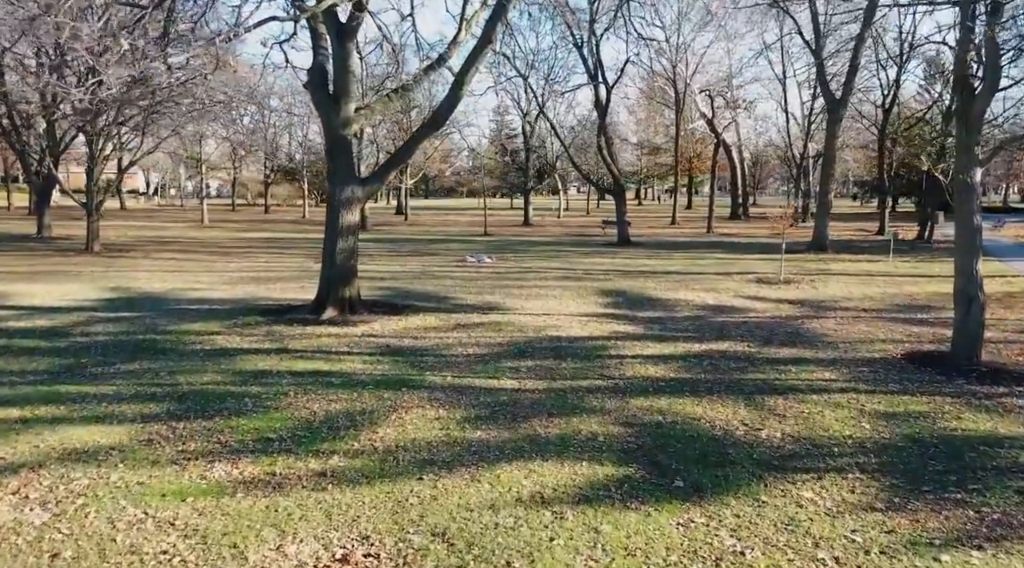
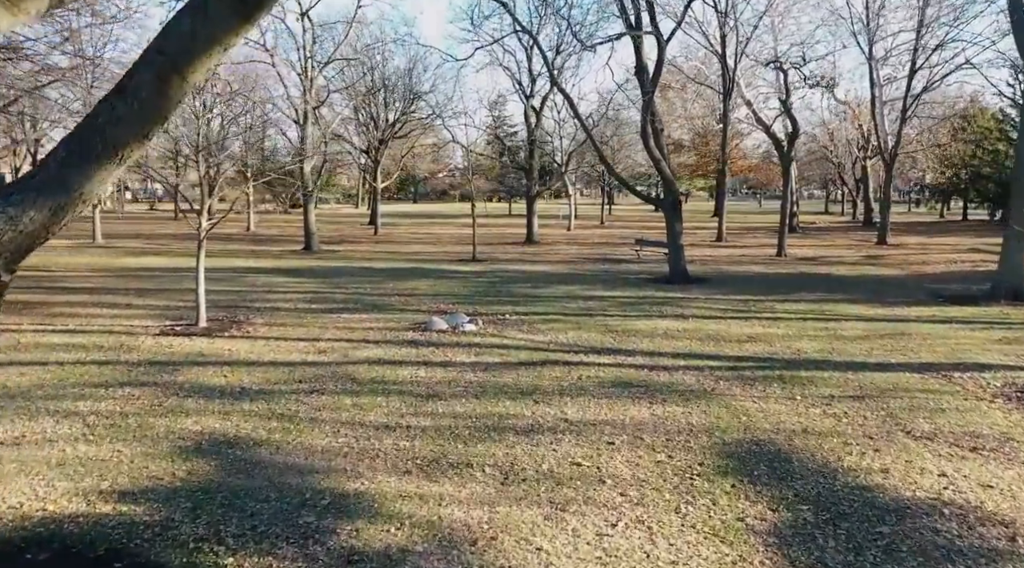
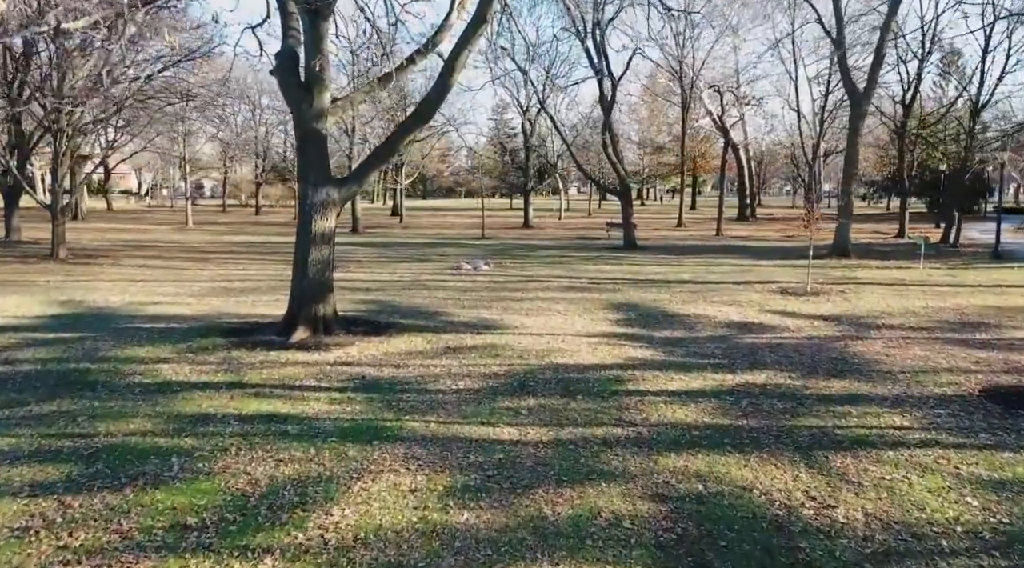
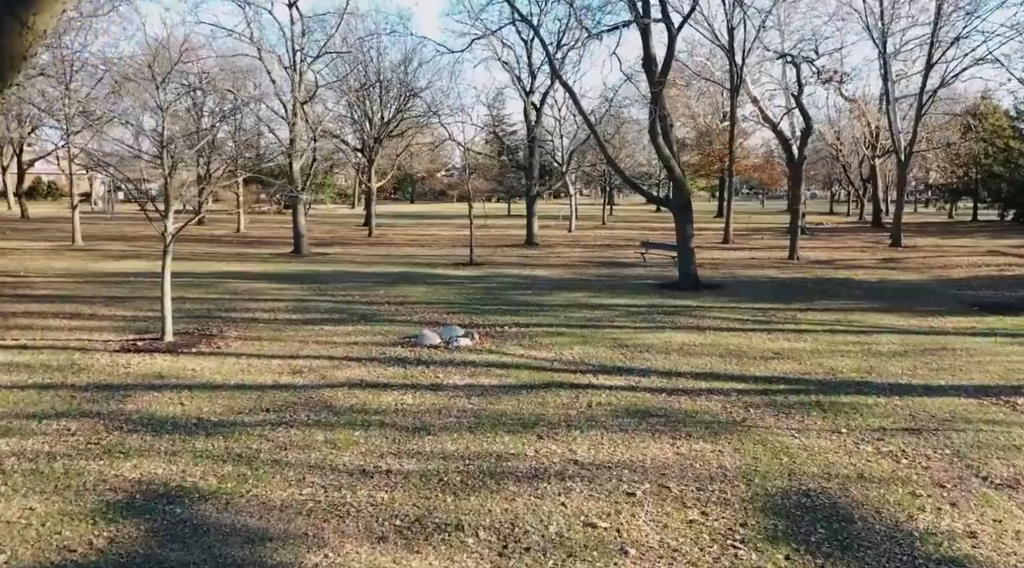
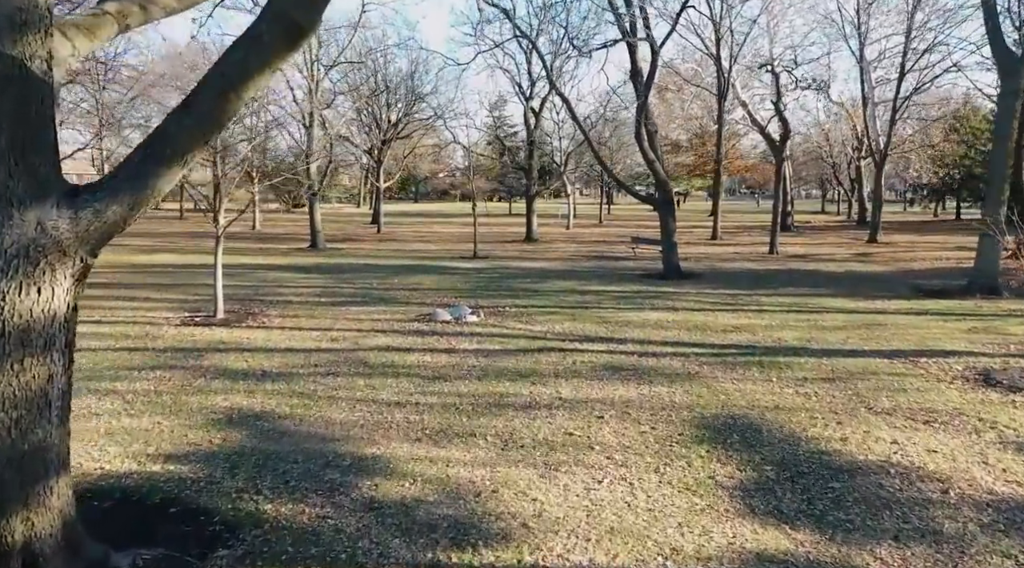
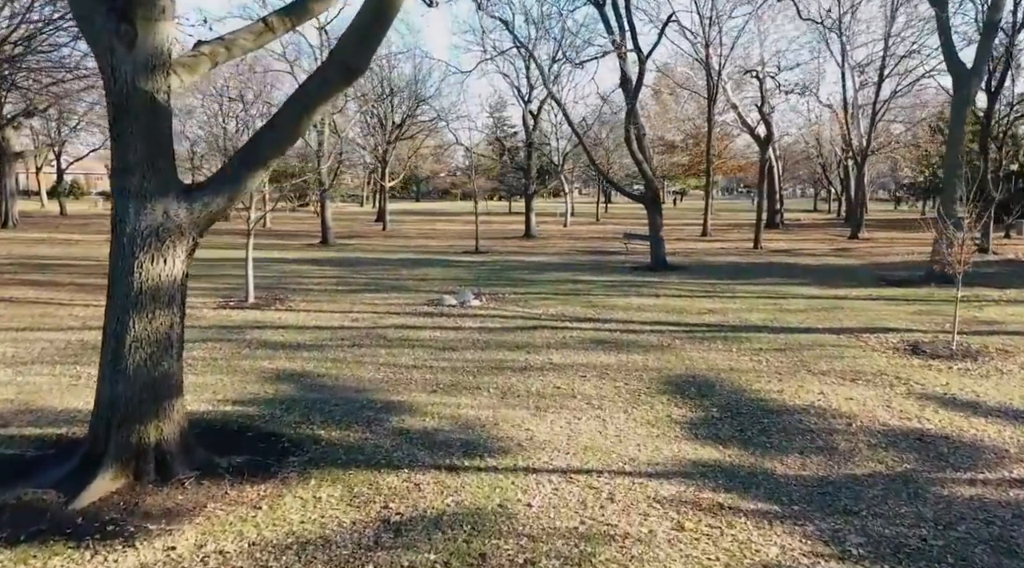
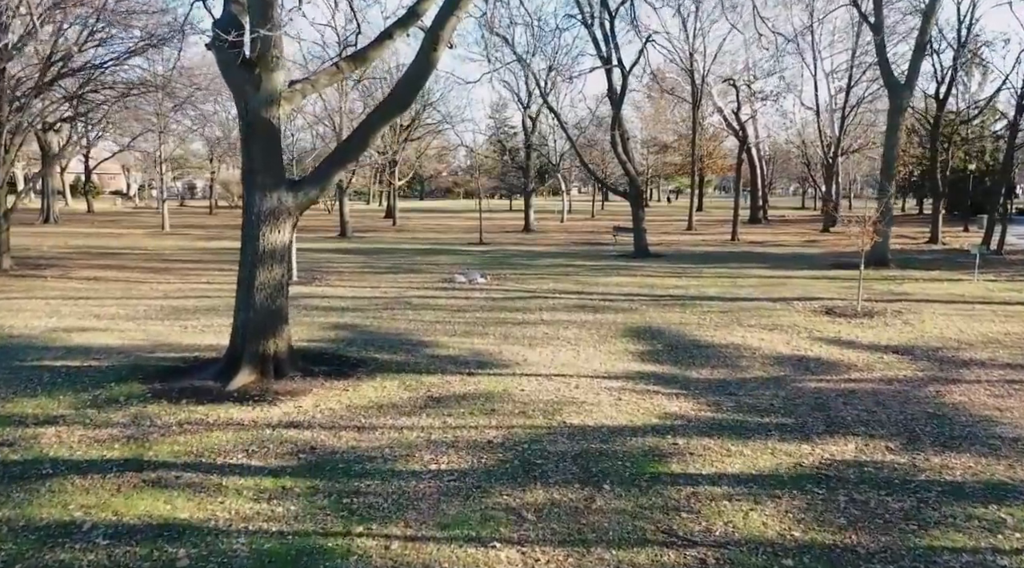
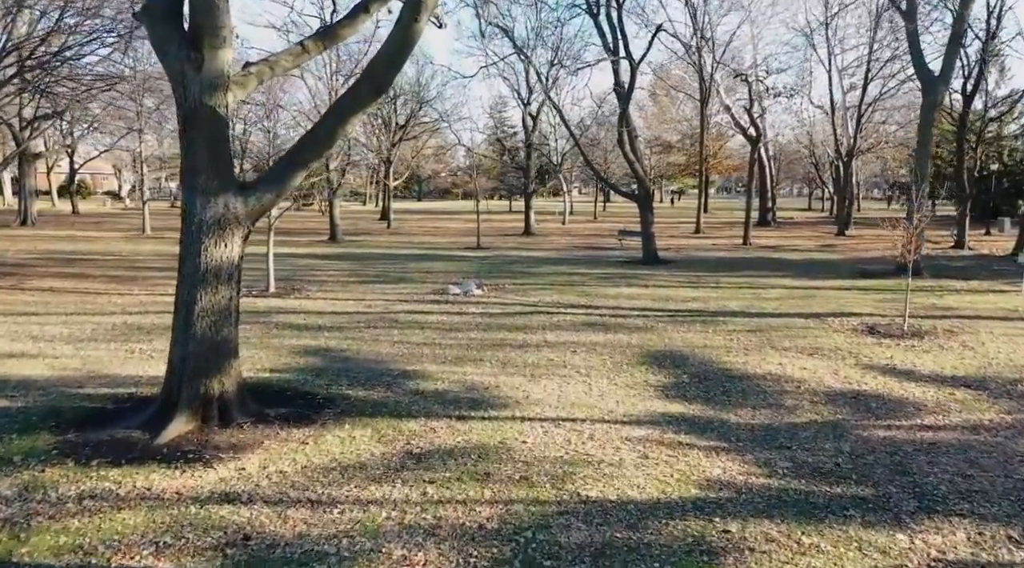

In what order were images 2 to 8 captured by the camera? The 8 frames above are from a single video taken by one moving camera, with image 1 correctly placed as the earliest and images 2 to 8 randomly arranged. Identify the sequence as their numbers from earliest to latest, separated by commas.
3, 7, 8, 6, 5, 2, 4
